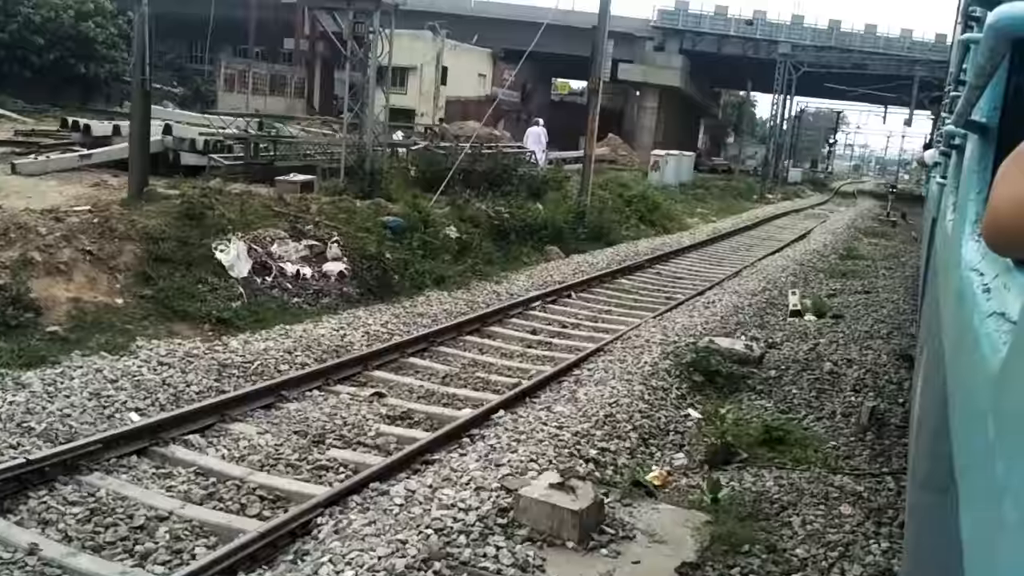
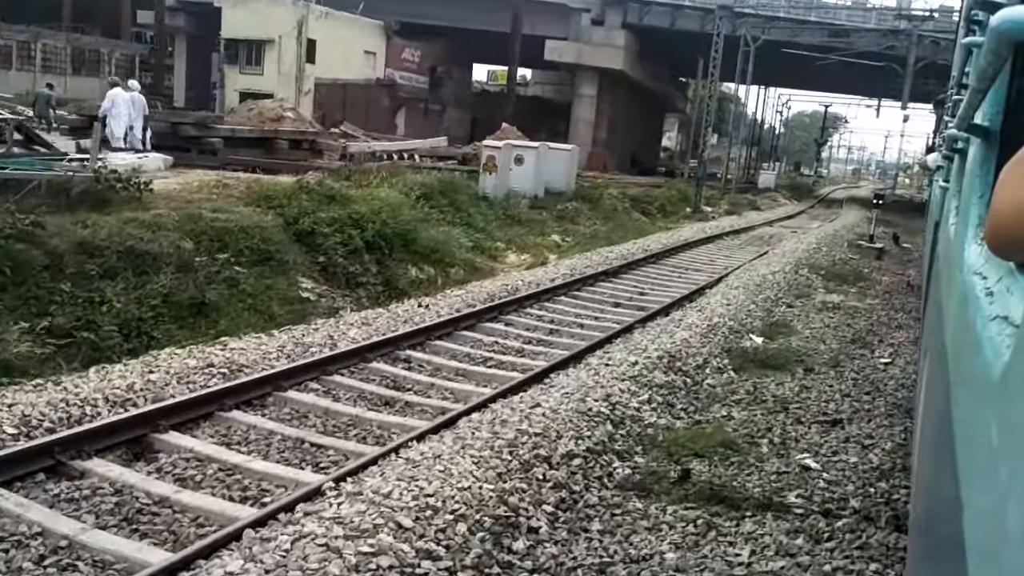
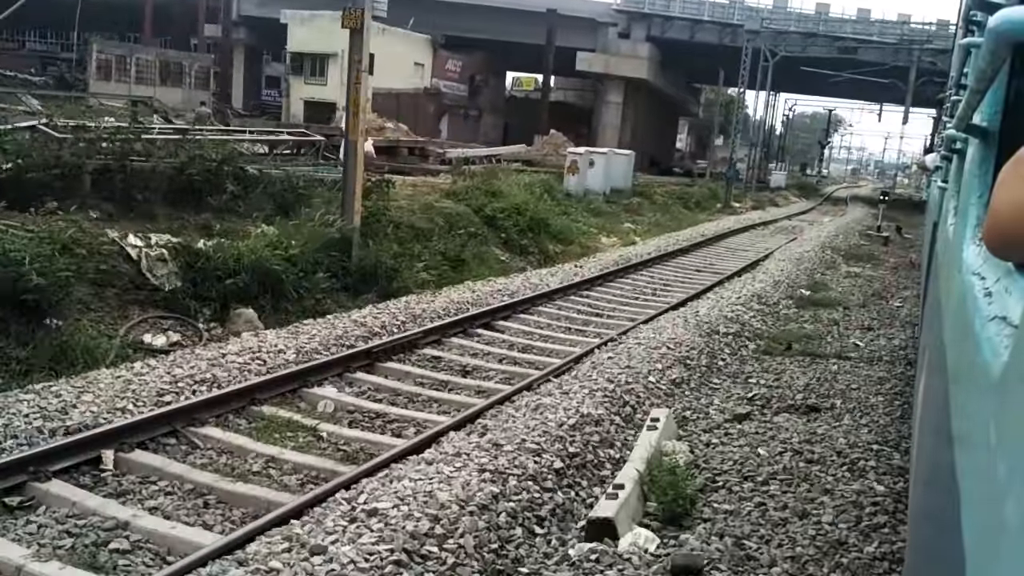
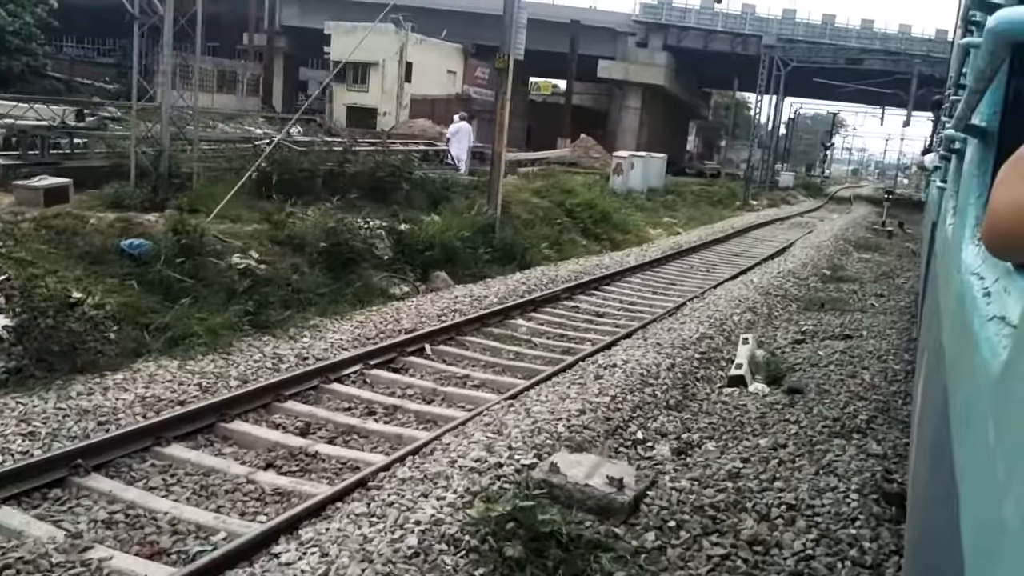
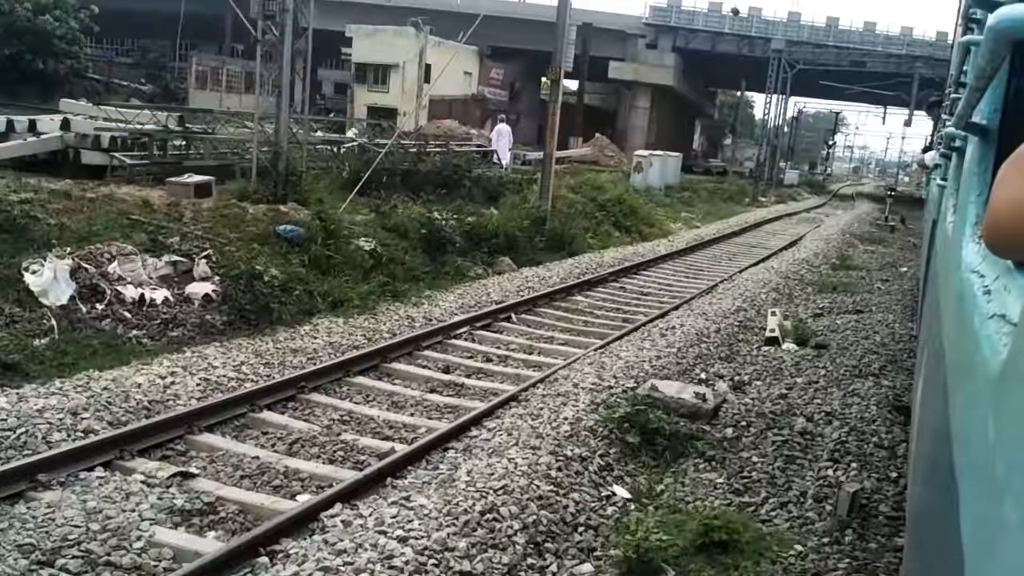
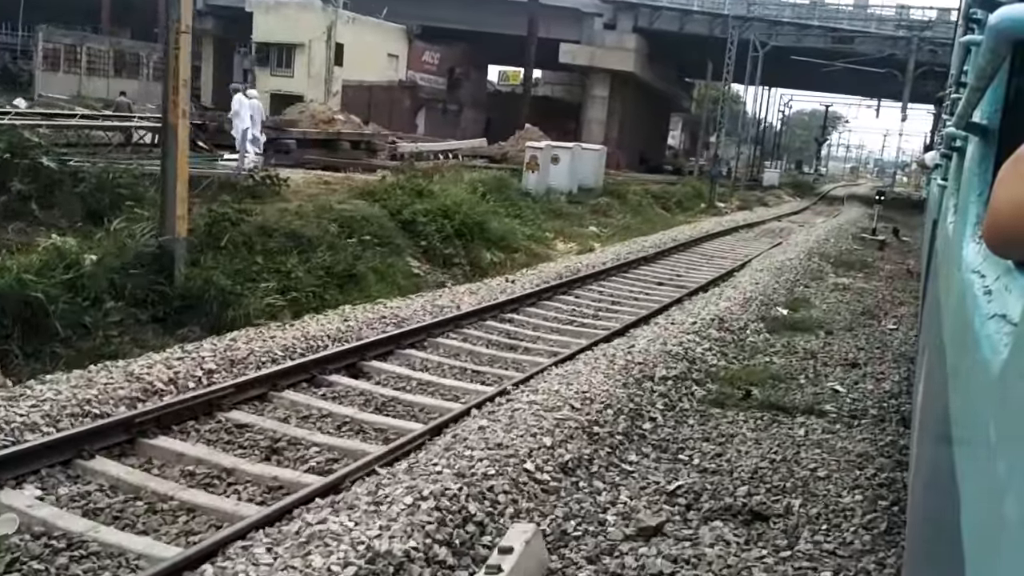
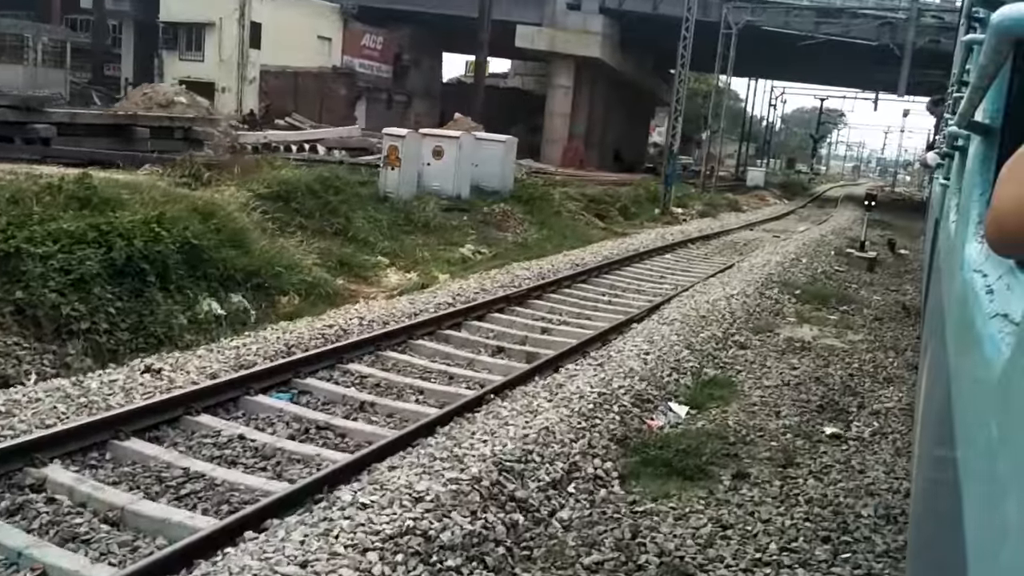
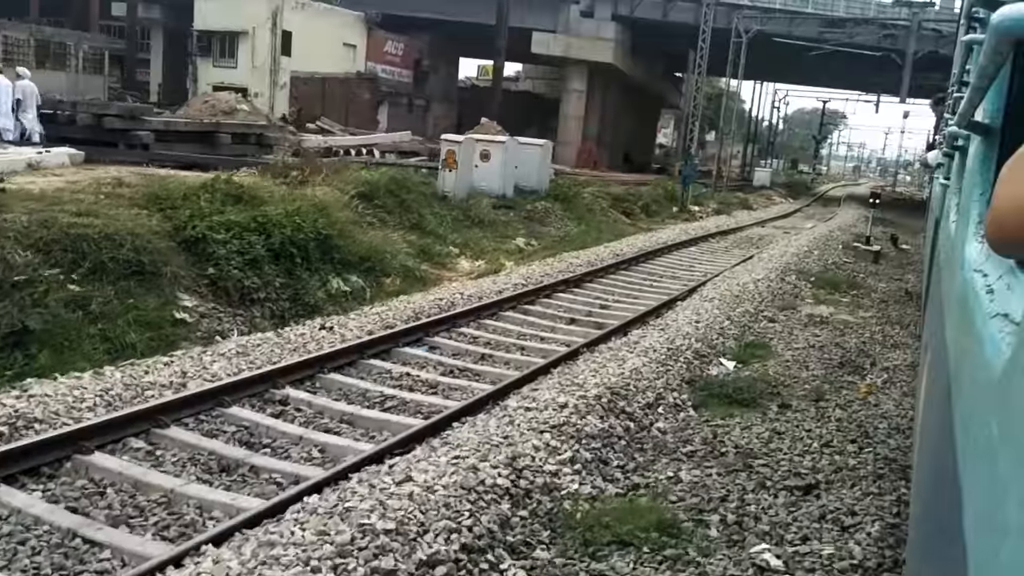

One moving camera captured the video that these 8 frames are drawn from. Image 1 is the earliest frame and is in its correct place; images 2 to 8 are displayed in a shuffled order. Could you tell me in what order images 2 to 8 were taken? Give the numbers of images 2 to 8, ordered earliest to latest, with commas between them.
5, 4, 3, 6, 2, 8, 7
